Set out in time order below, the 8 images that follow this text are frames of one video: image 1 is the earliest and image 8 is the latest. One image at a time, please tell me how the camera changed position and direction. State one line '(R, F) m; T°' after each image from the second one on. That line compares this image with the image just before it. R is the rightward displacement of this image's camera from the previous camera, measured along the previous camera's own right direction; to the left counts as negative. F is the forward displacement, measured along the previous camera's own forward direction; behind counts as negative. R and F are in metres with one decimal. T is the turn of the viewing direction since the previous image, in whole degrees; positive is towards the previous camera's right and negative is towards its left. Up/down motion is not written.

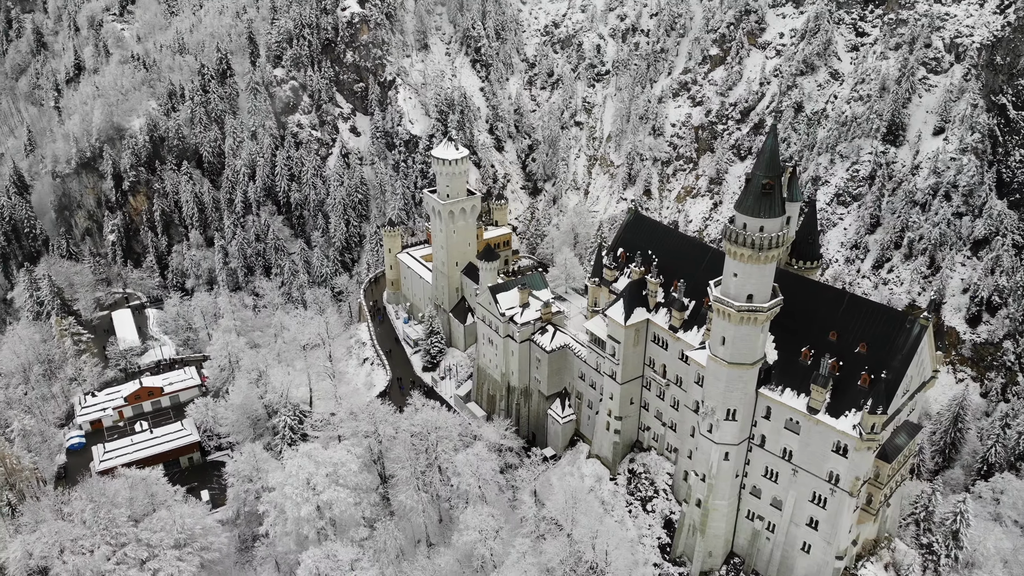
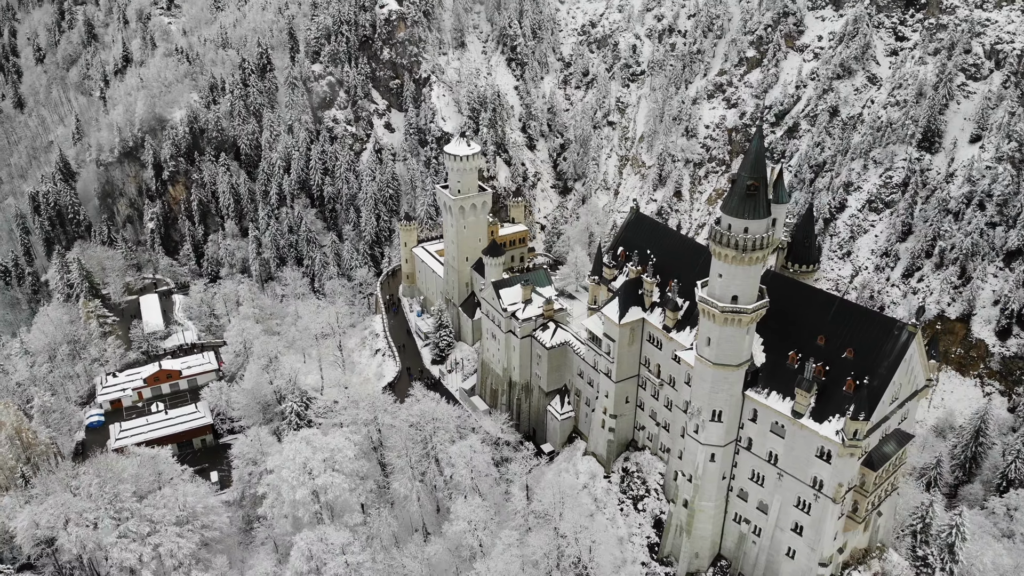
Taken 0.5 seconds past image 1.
(+3.0, -0.5) m; -3°
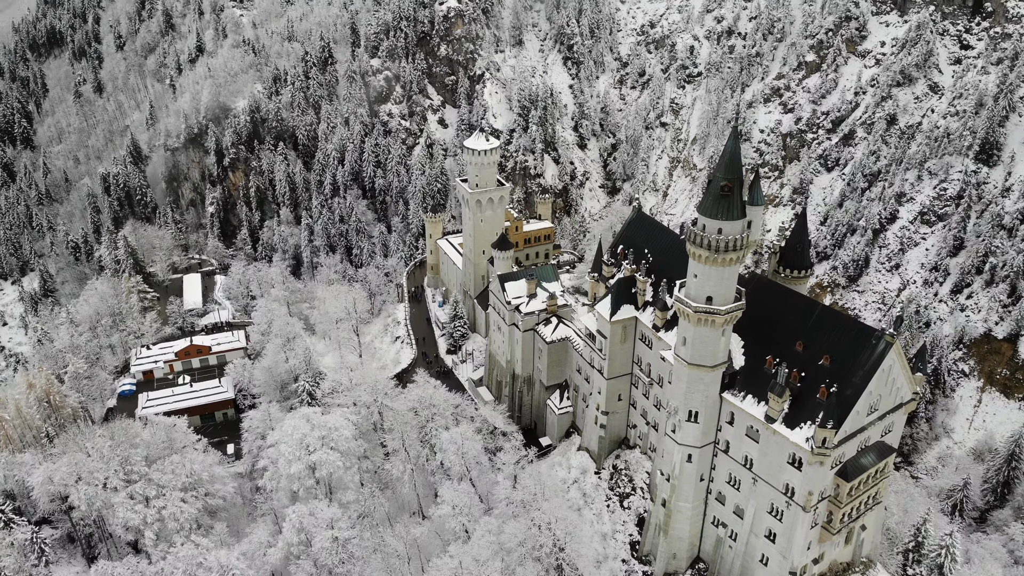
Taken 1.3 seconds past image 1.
(+4.9, -0.6) m; -5°
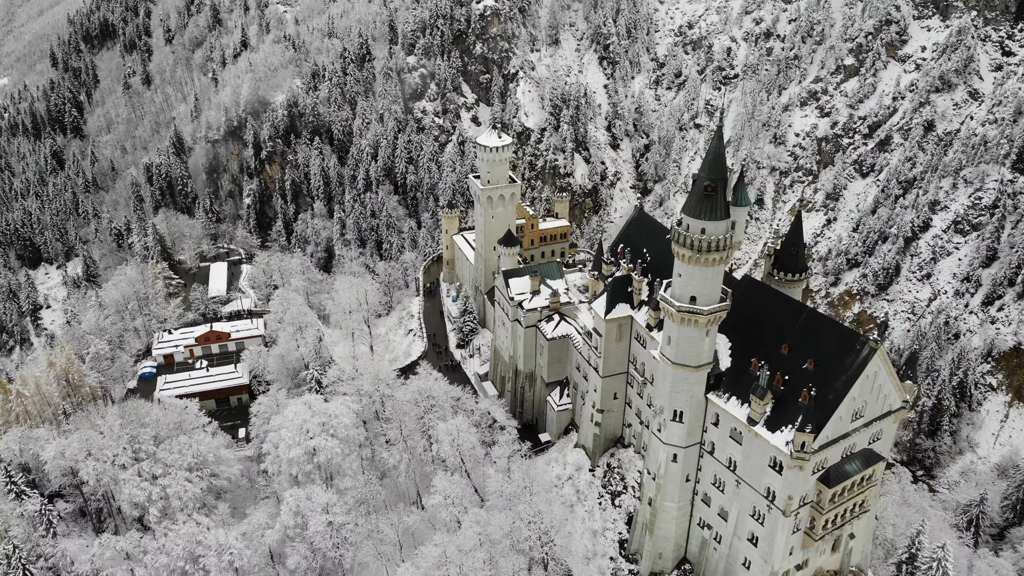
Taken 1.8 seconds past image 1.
(+3.1, -0.4) m; -3°
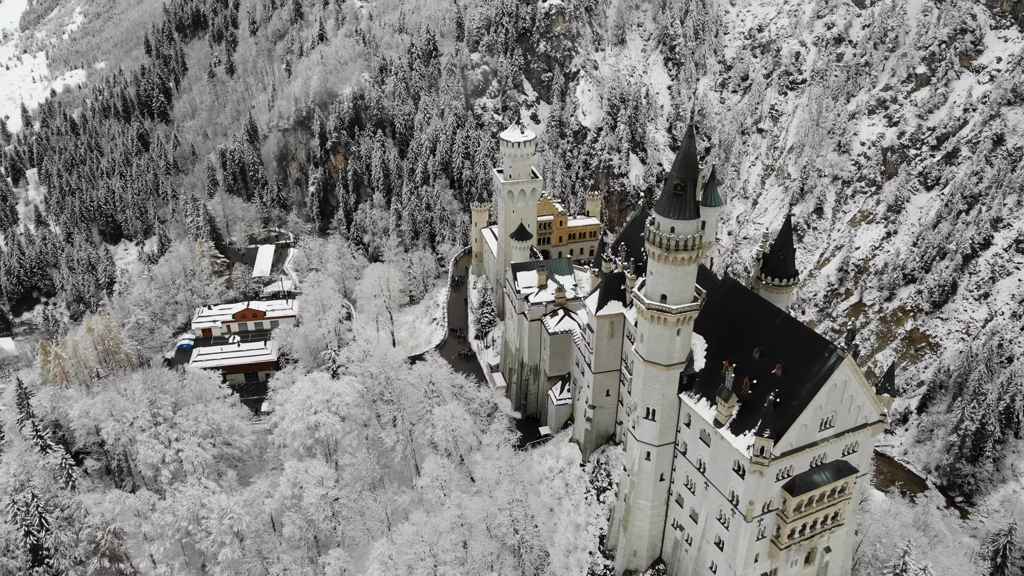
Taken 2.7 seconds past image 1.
(+5.6, -0.6) m; -6°
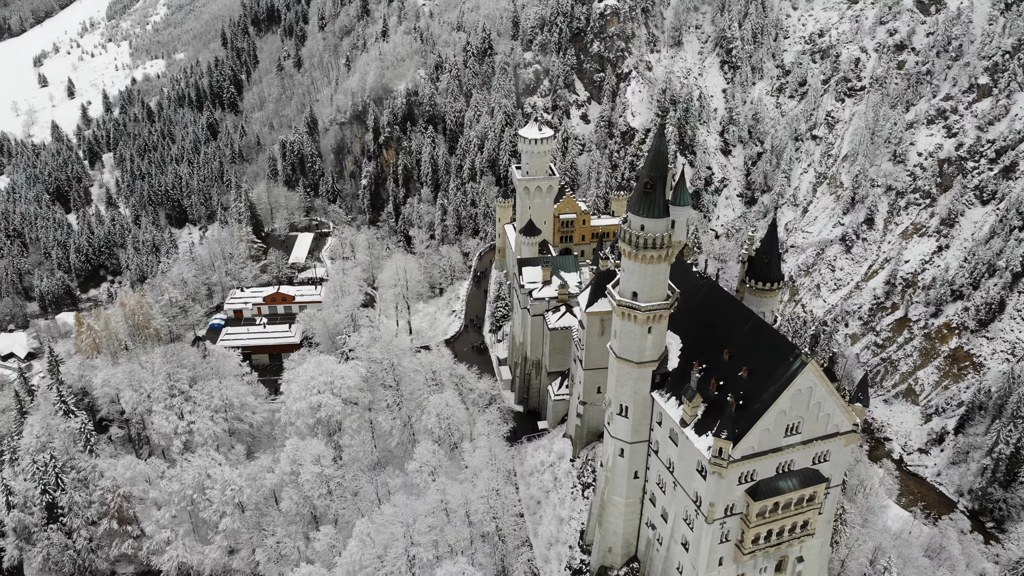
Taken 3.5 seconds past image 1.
(+4.9, -0.6) m; -5°
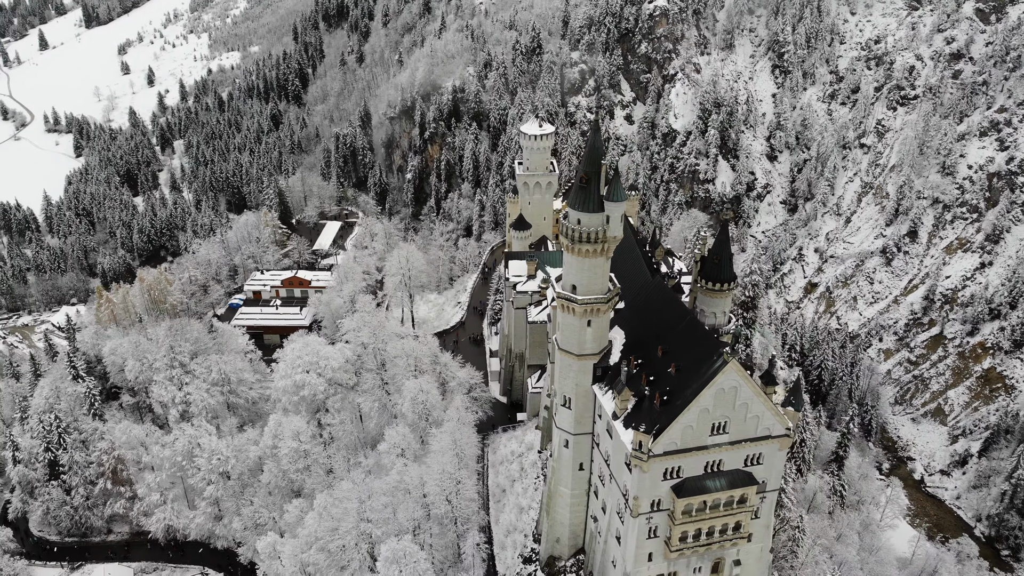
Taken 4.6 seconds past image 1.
(+6.8, -0.8) m; -5°
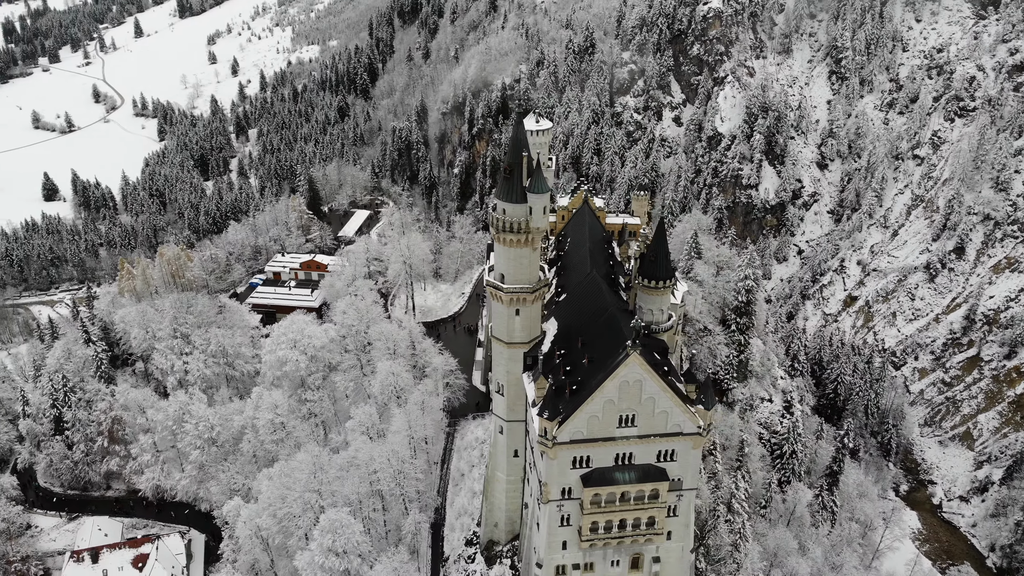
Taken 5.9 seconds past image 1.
(+8.0, -0.7) m; -6°
